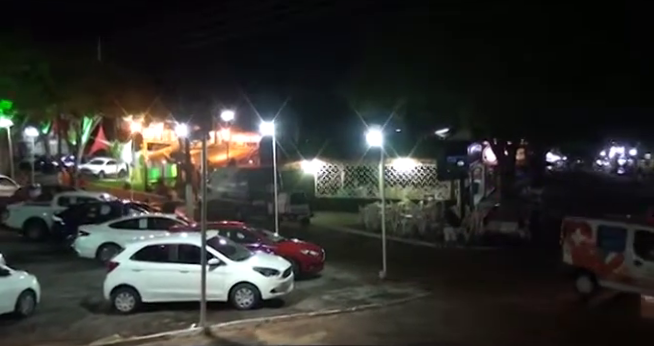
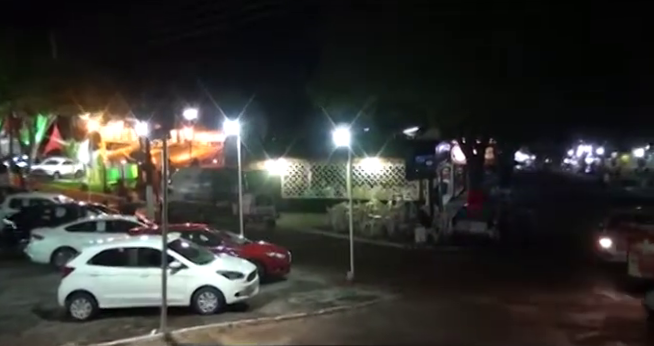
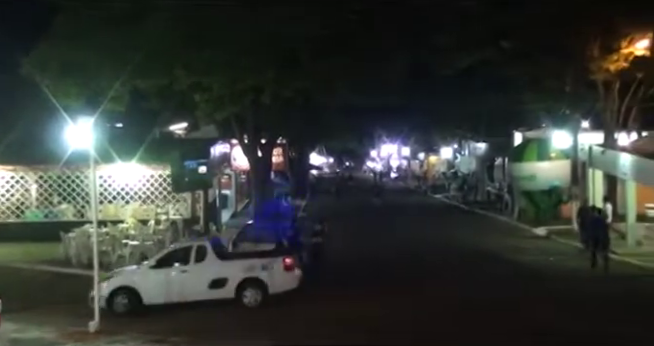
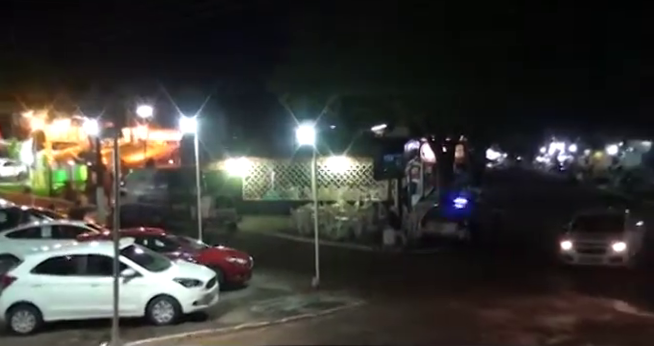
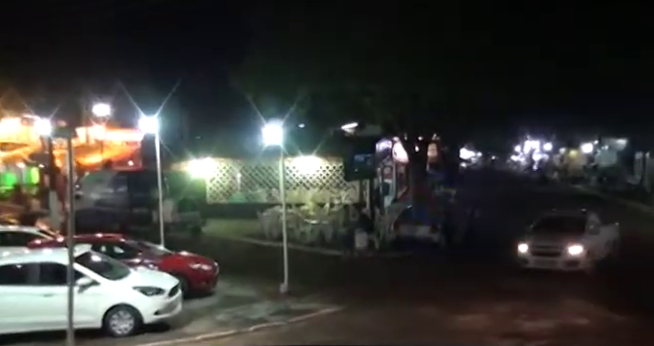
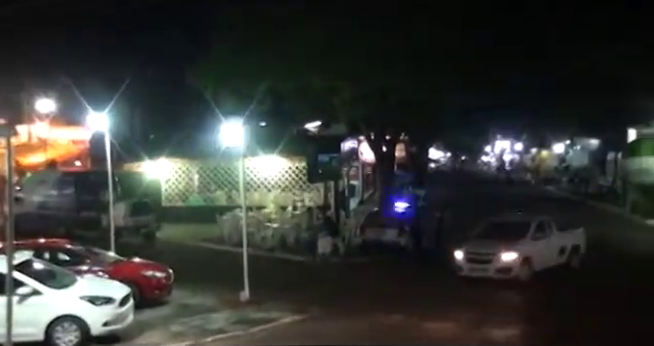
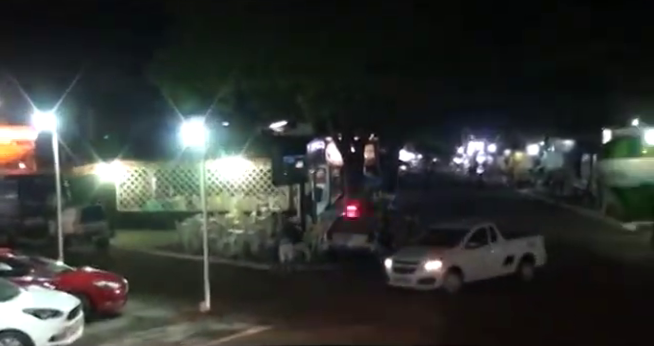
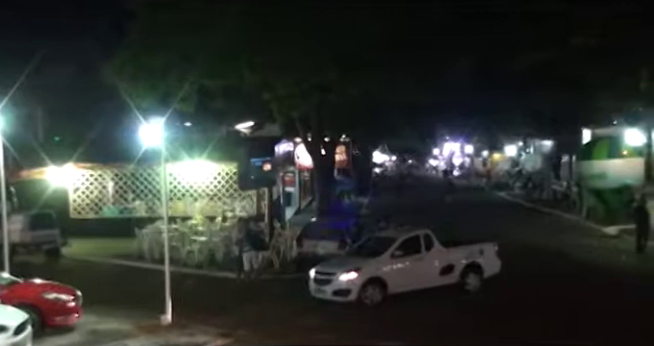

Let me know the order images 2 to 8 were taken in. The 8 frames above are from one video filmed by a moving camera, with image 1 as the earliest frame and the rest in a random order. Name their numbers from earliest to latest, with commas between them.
2, 4, 5, 6, 7, 8, 3
